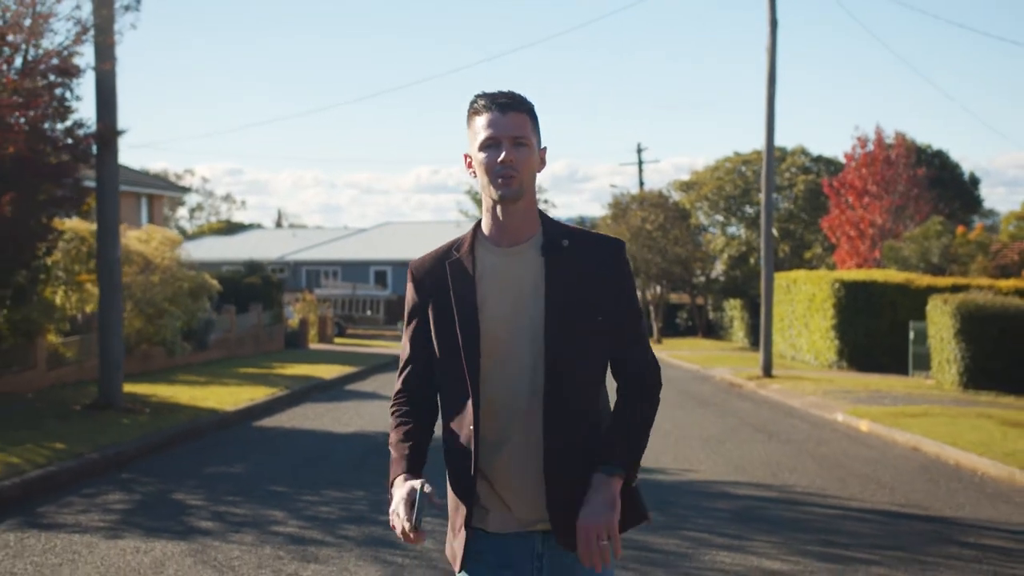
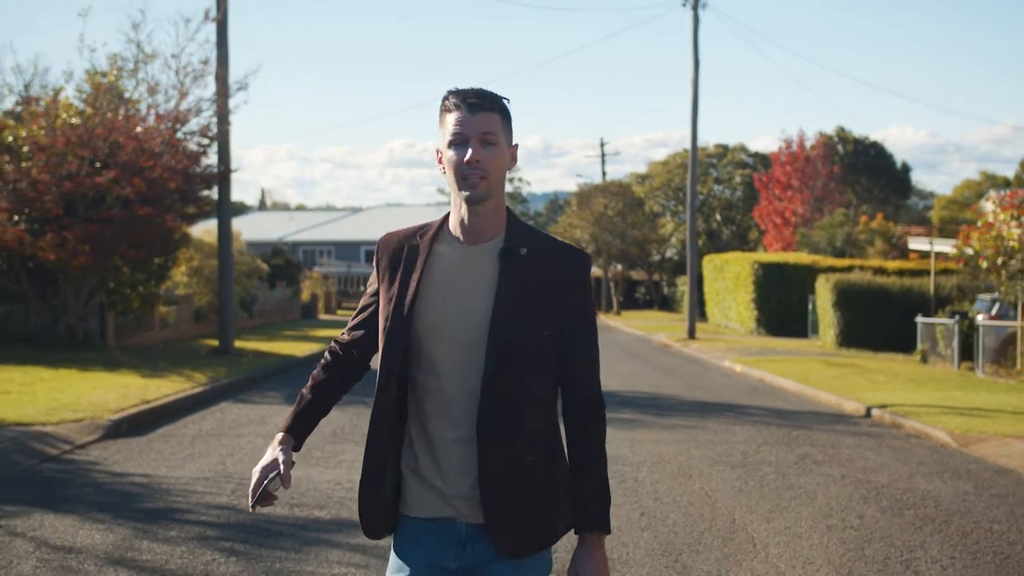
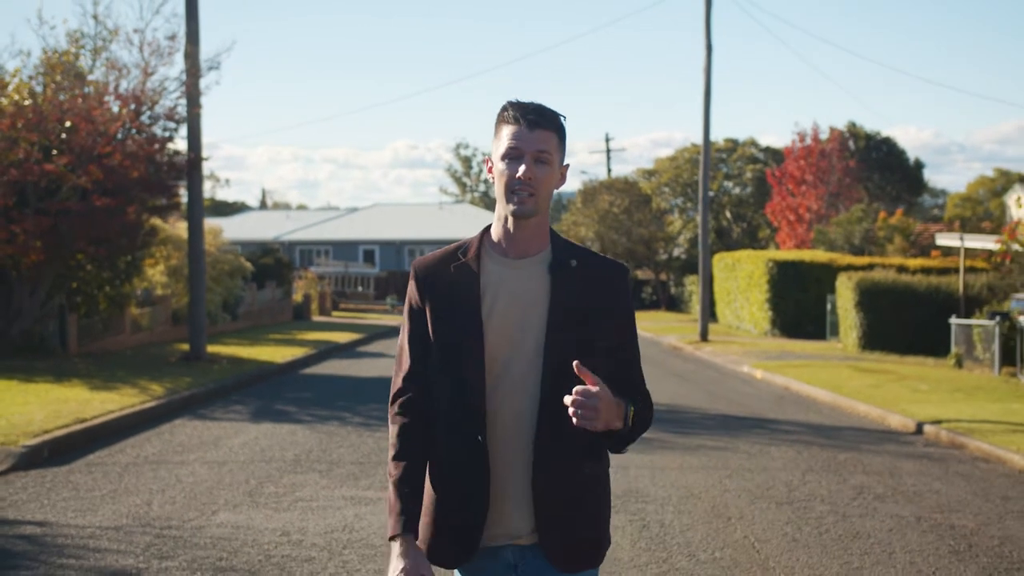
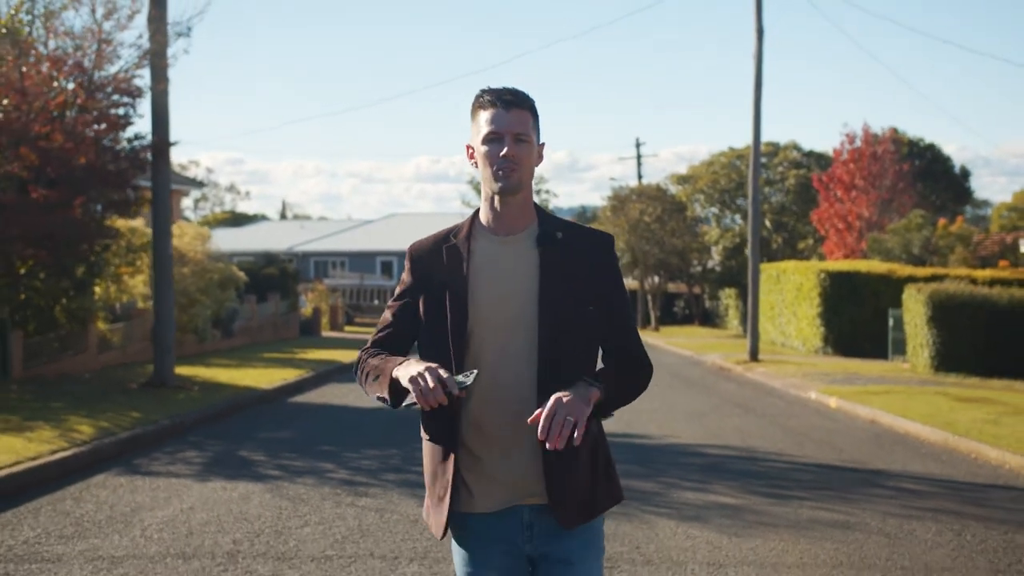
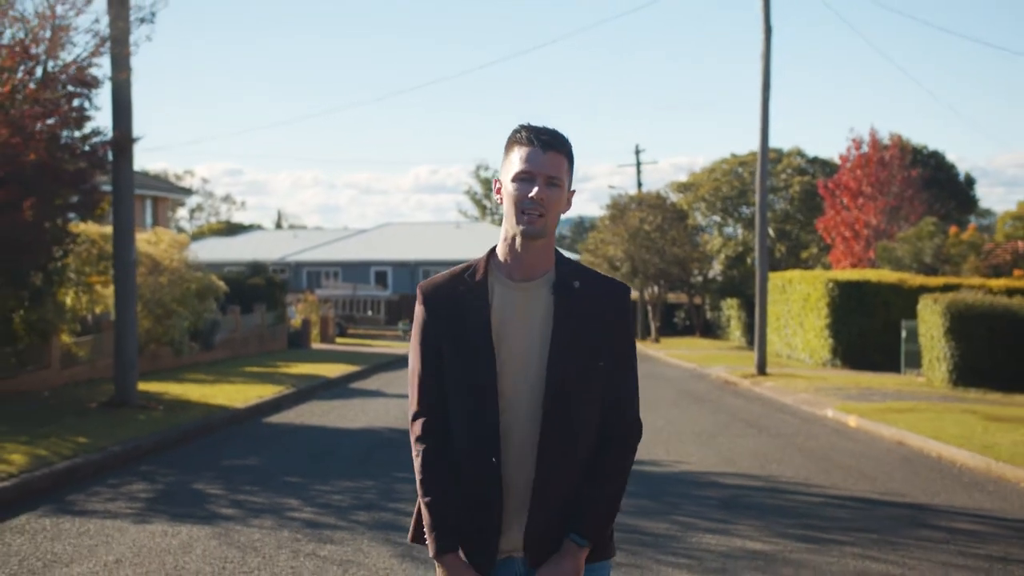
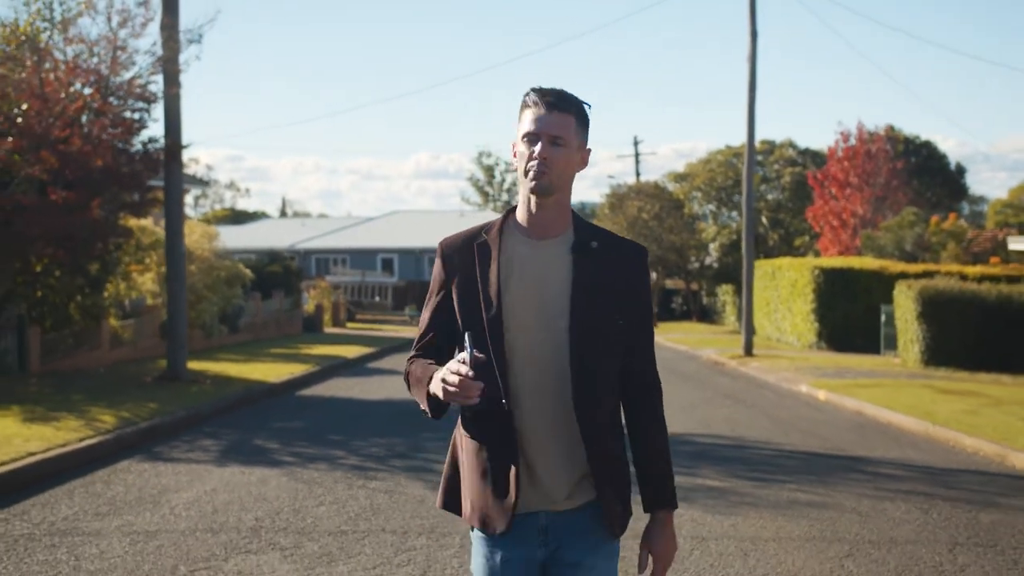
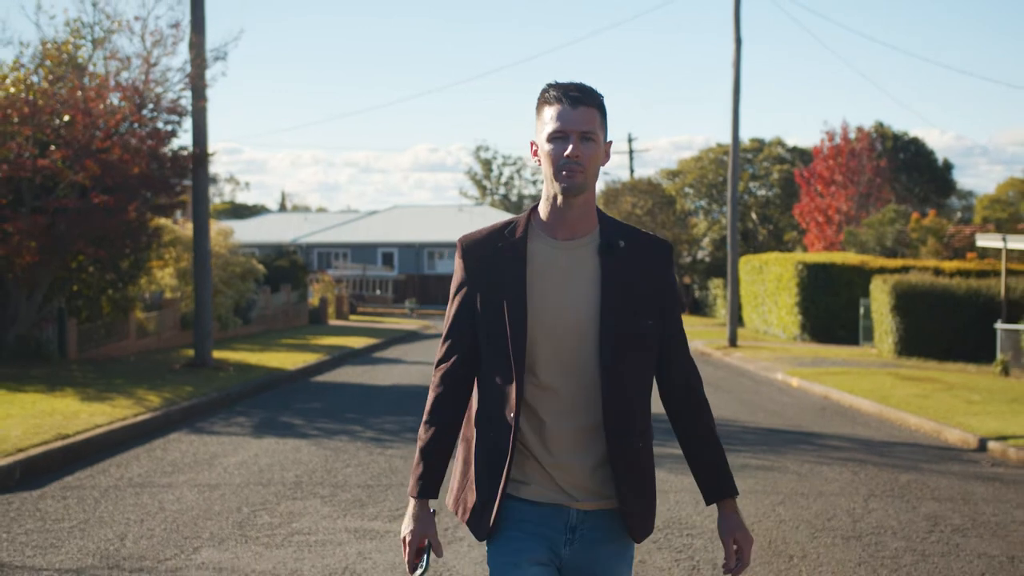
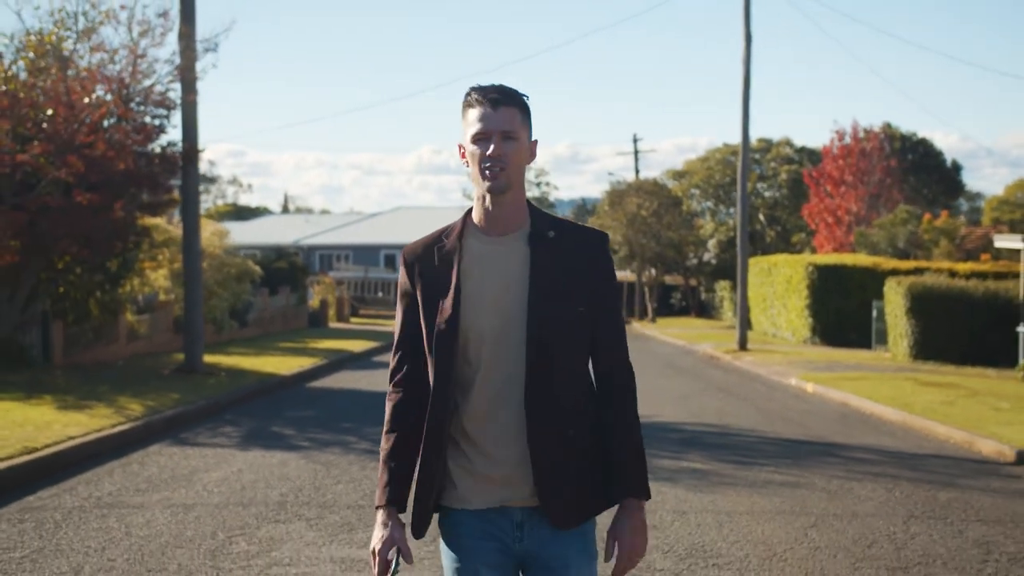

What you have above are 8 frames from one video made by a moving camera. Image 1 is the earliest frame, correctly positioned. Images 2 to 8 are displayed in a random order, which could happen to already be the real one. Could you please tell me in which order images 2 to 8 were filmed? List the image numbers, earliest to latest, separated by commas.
5, 4, 6, 8, 7, 3, 2
